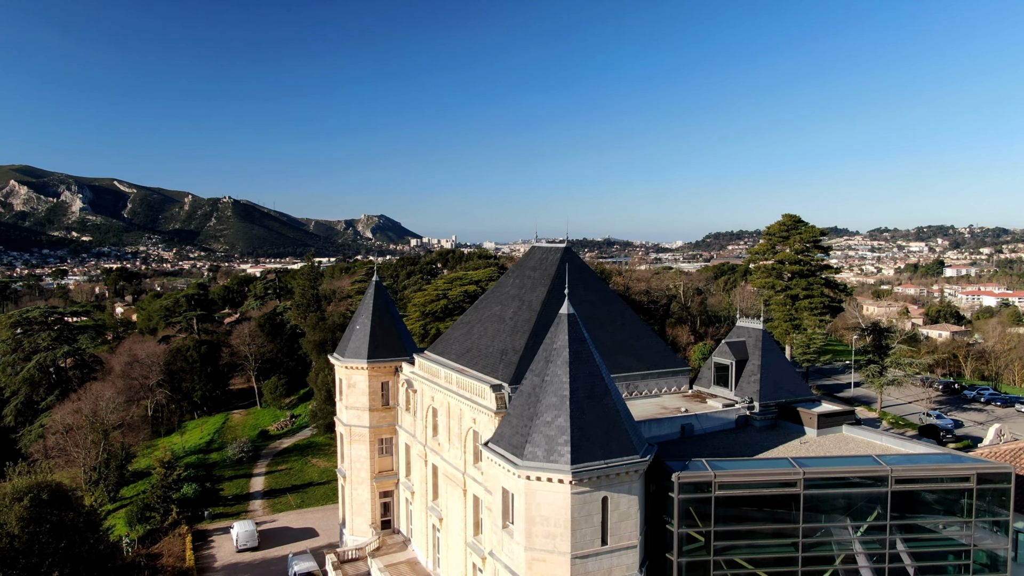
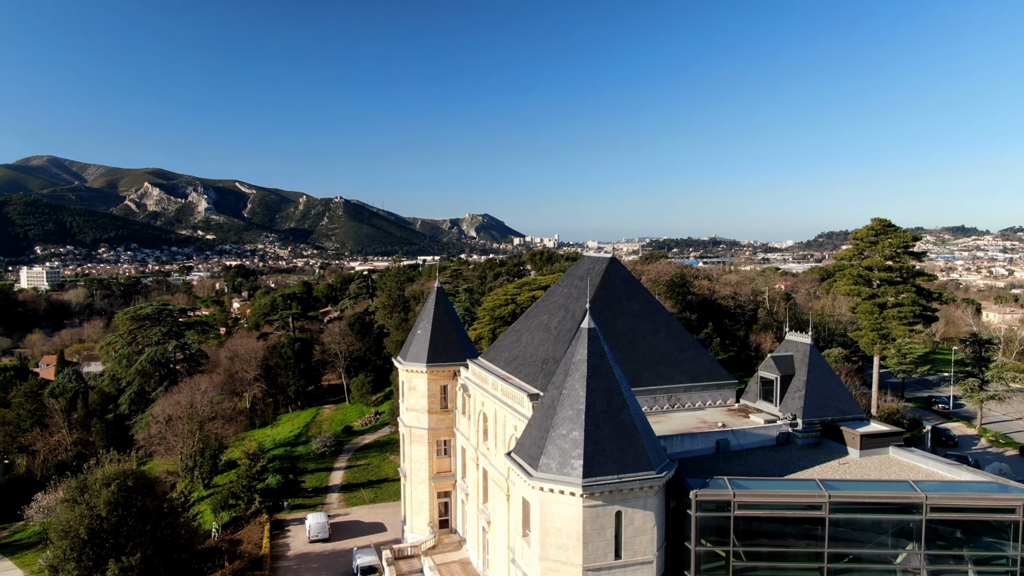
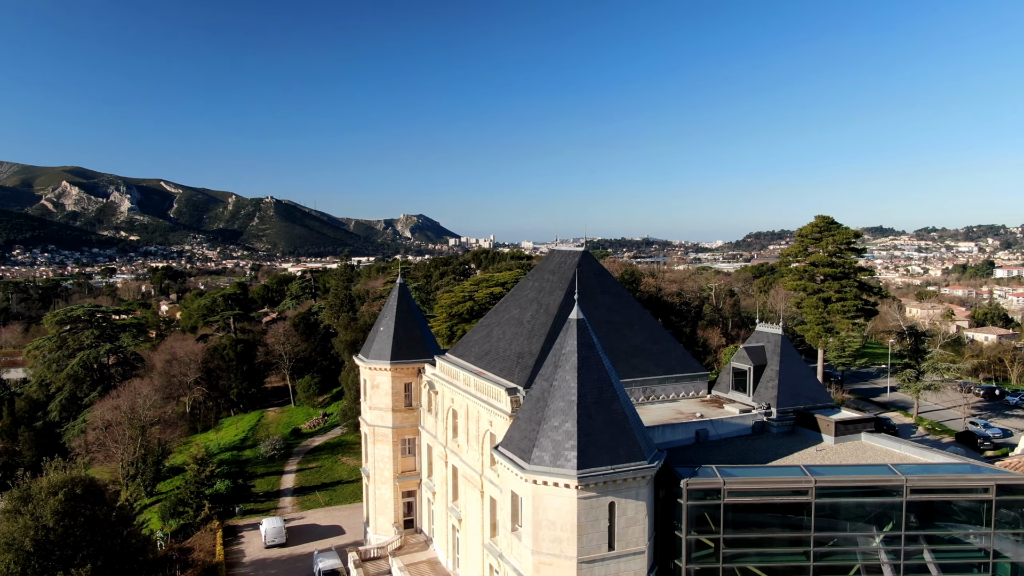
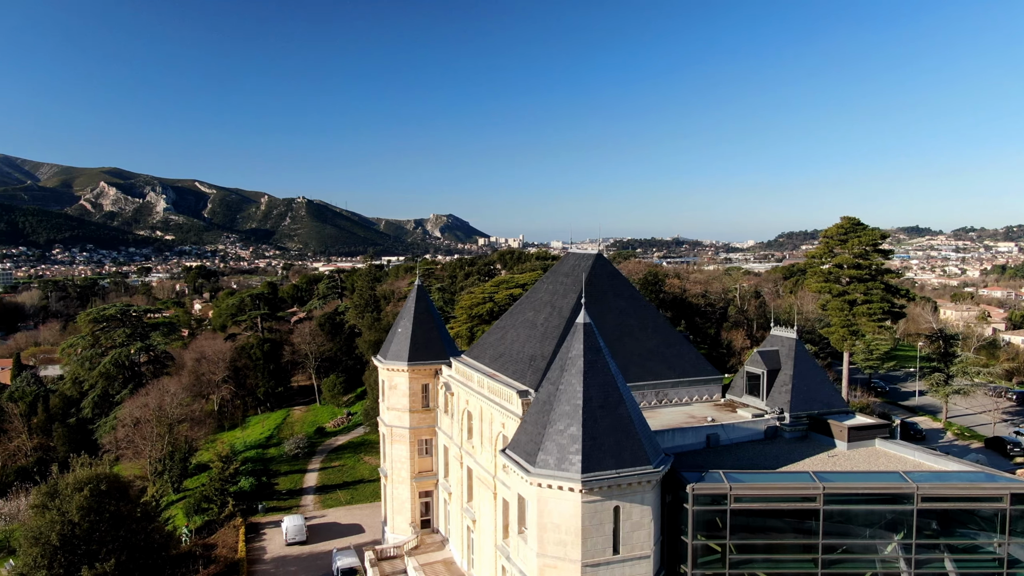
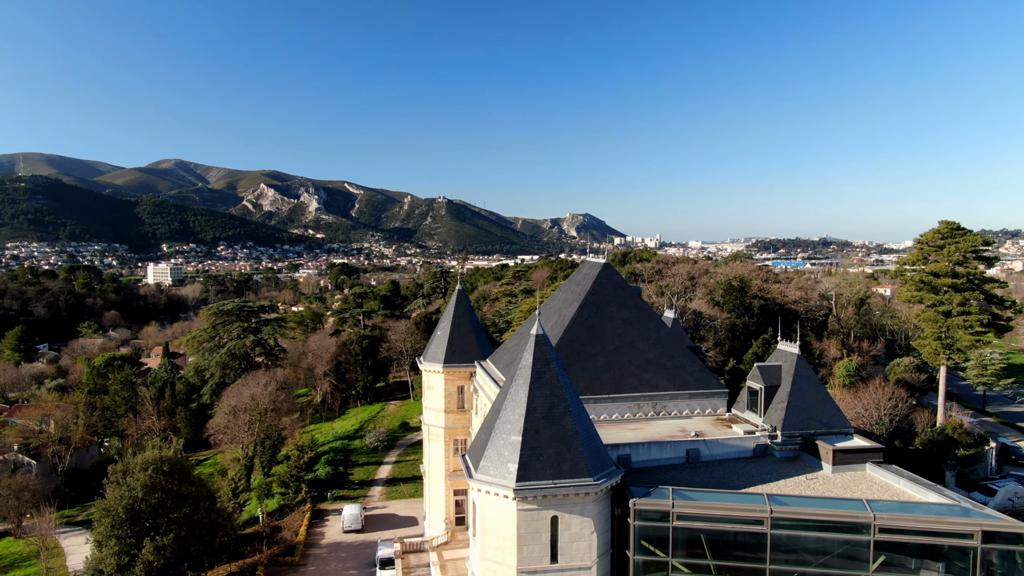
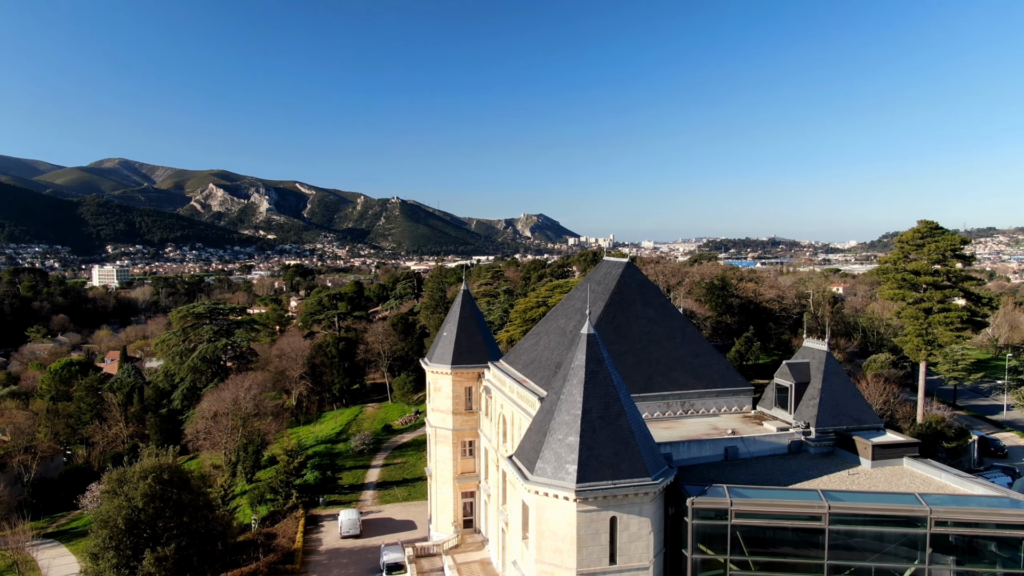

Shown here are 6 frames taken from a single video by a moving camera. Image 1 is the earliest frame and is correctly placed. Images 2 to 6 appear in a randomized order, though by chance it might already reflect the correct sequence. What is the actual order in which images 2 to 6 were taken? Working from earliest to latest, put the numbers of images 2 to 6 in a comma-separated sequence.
3, 4, 2, 6, 5
